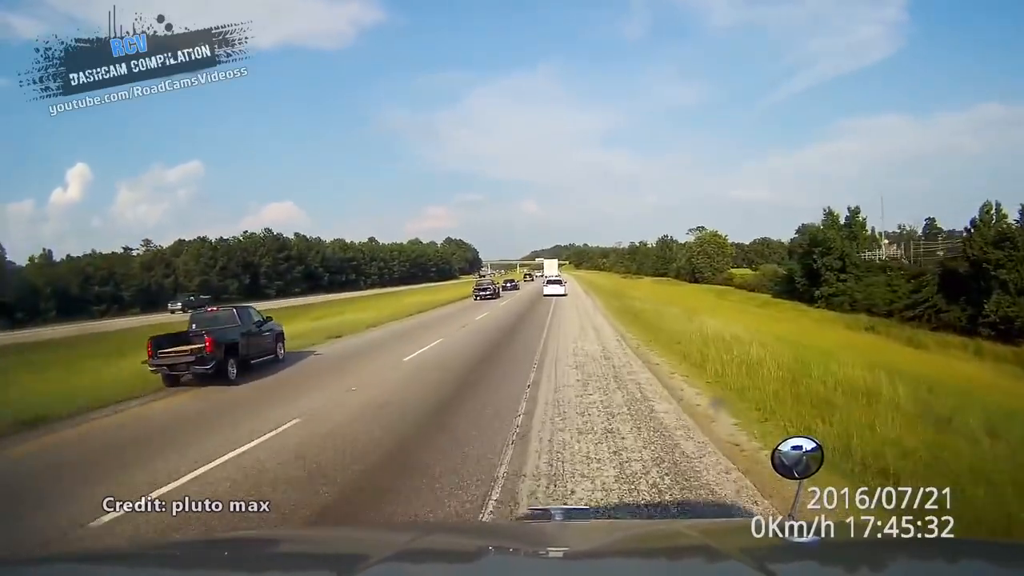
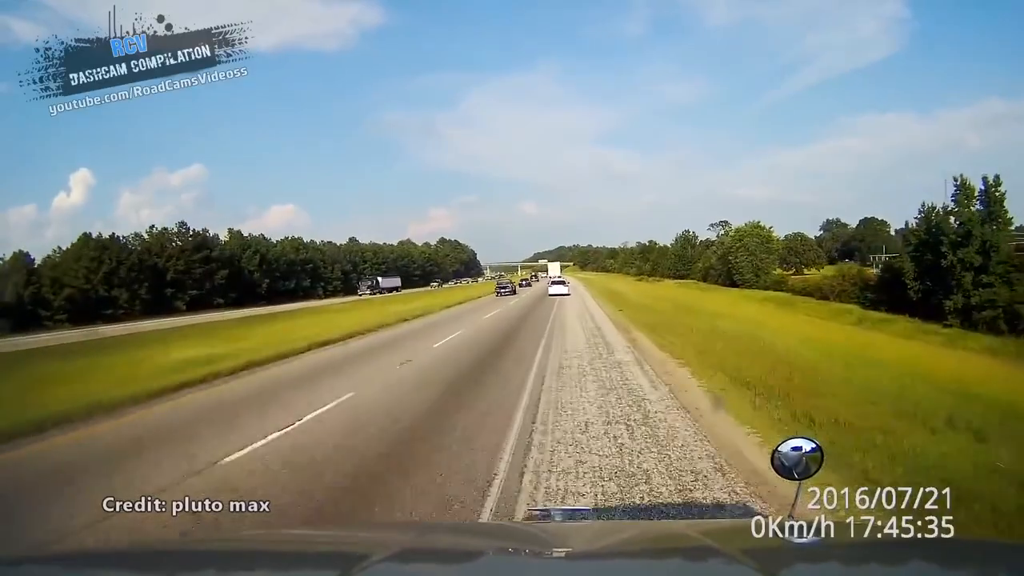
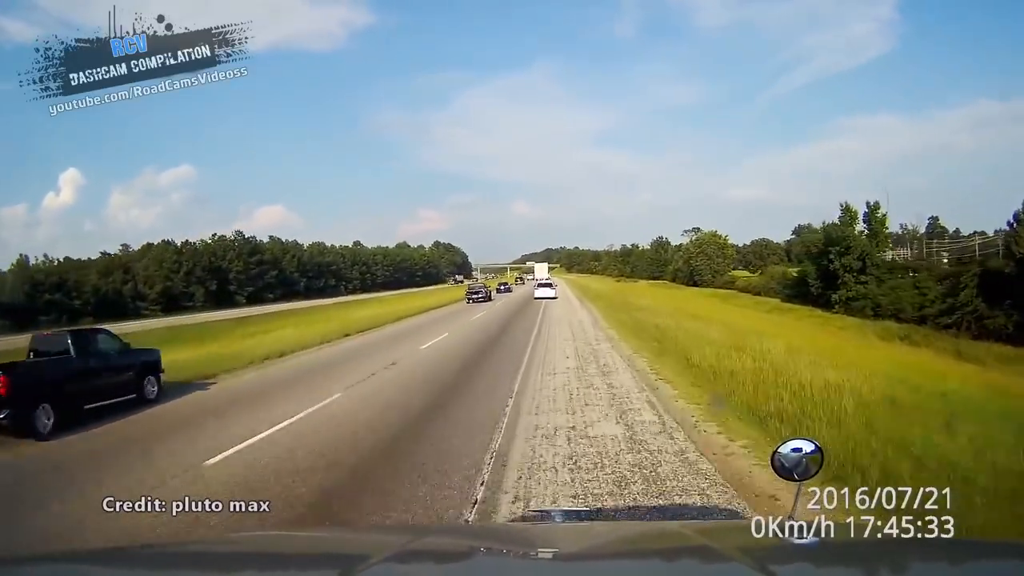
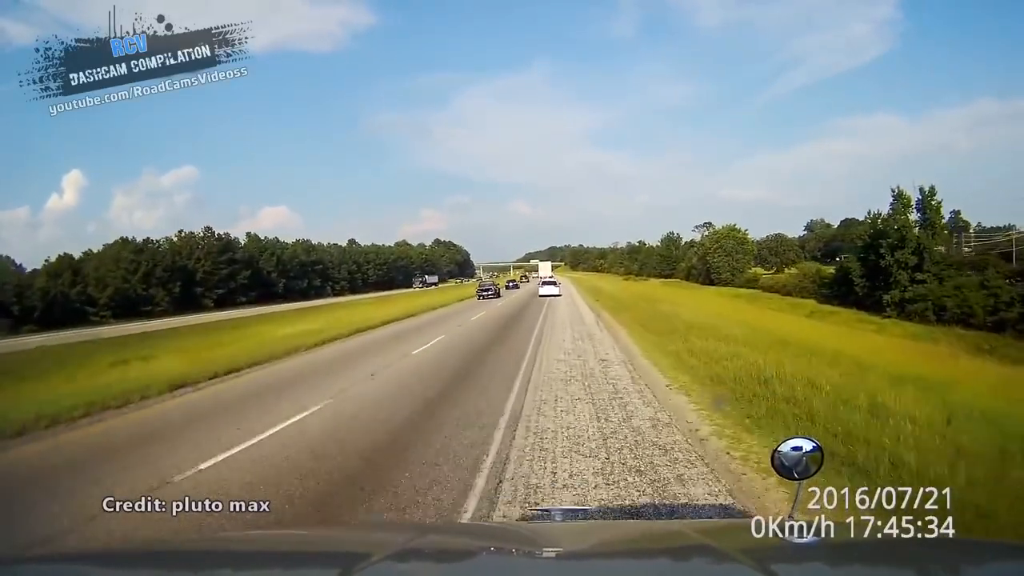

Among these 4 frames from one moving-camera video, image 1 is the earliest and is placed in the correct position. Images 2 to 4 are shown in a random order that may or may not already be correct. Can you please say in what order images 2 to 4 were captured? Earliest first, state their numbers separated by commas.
3, 4, 2
